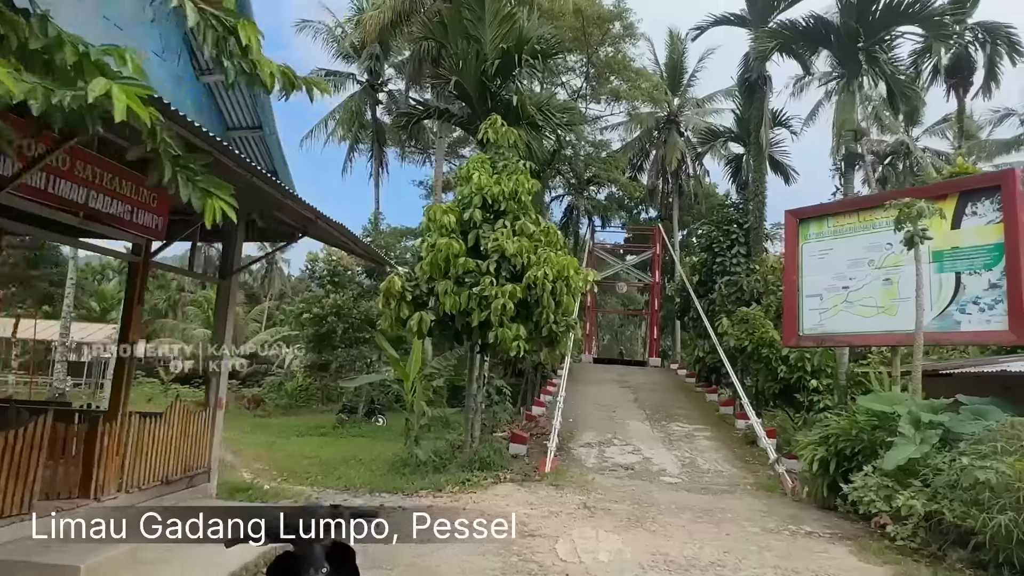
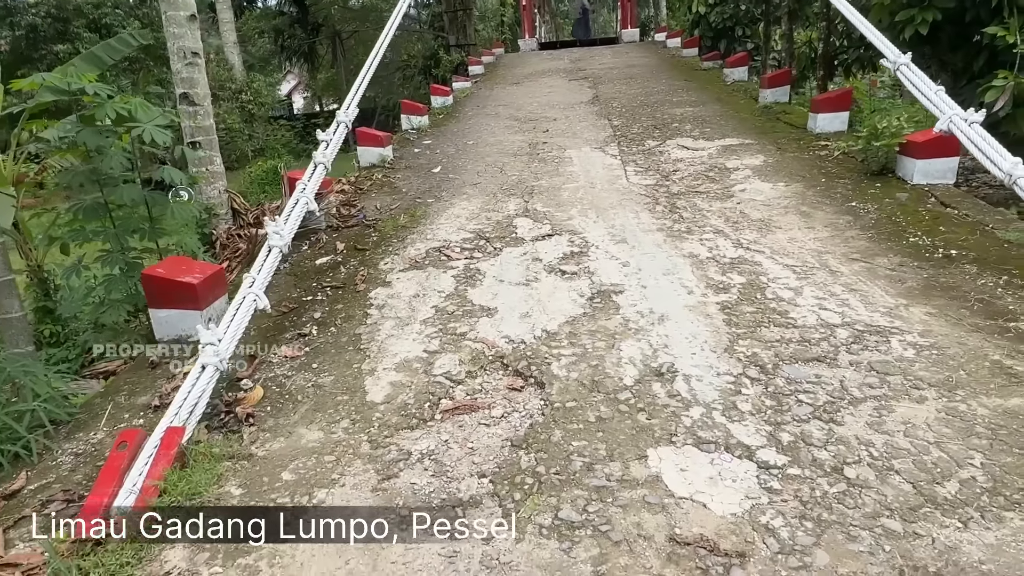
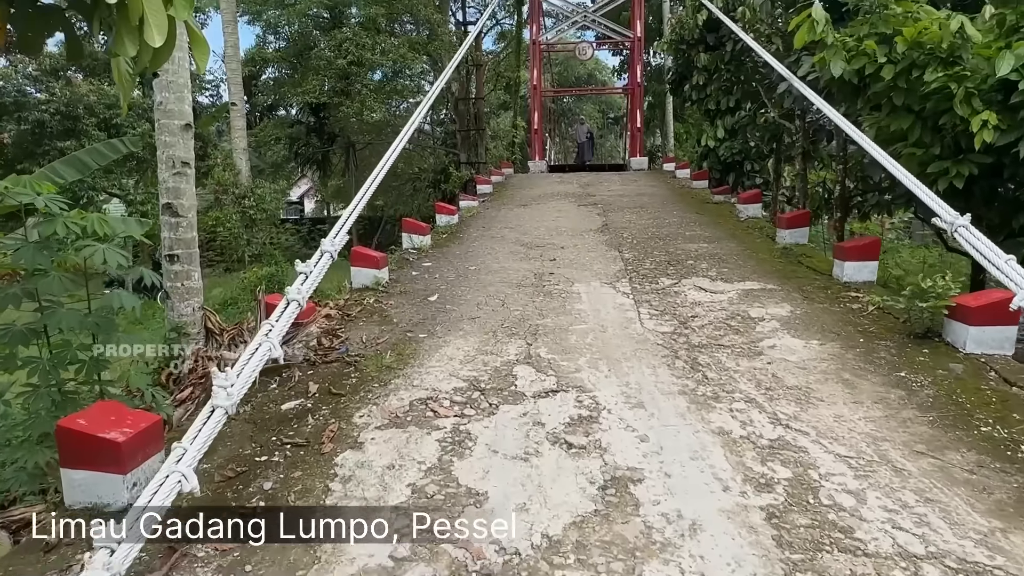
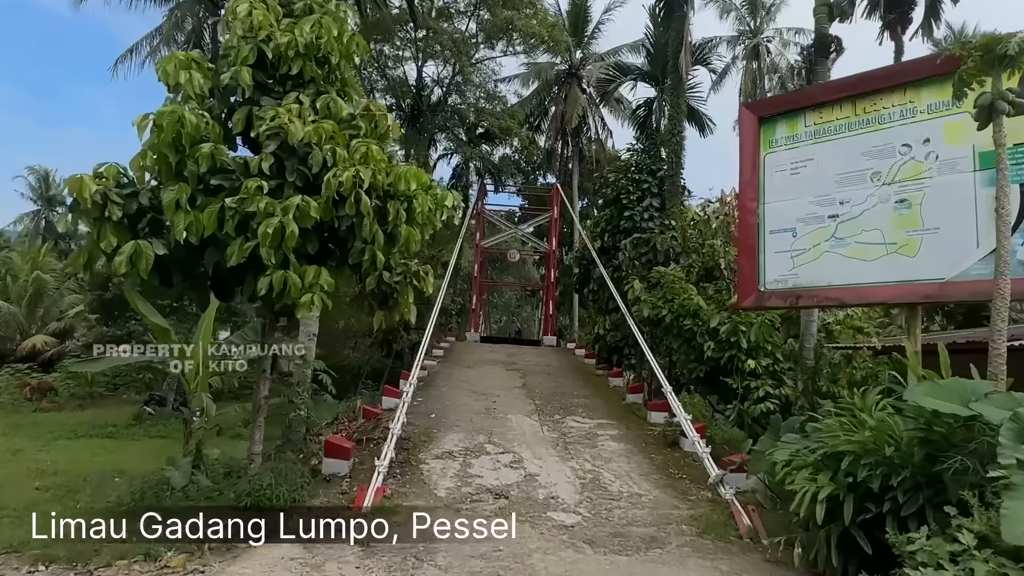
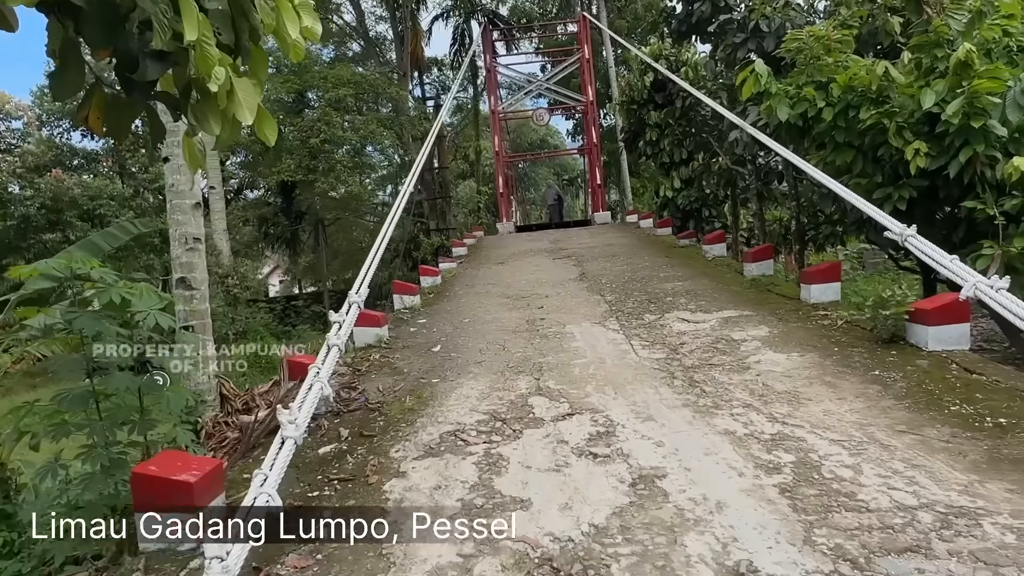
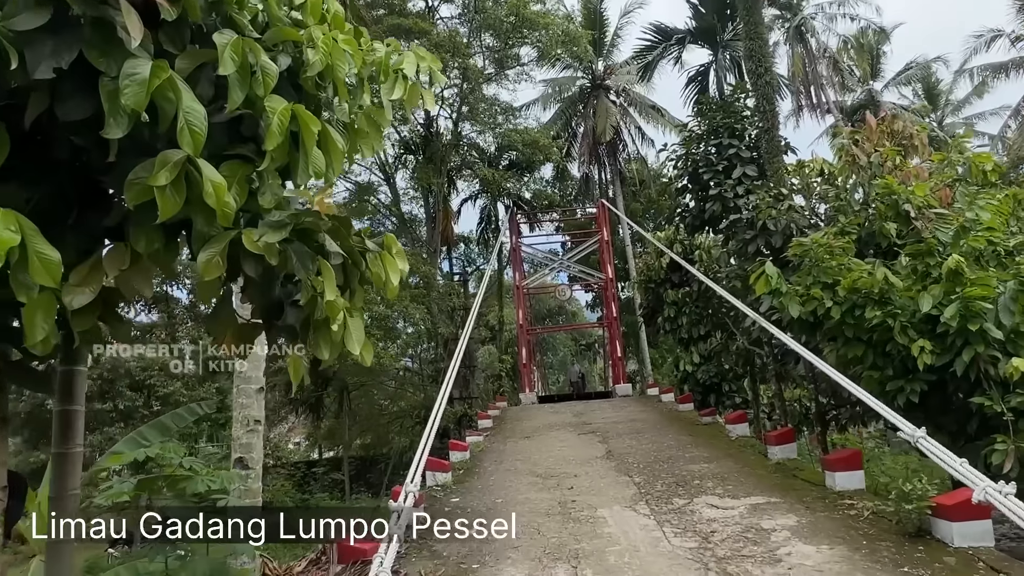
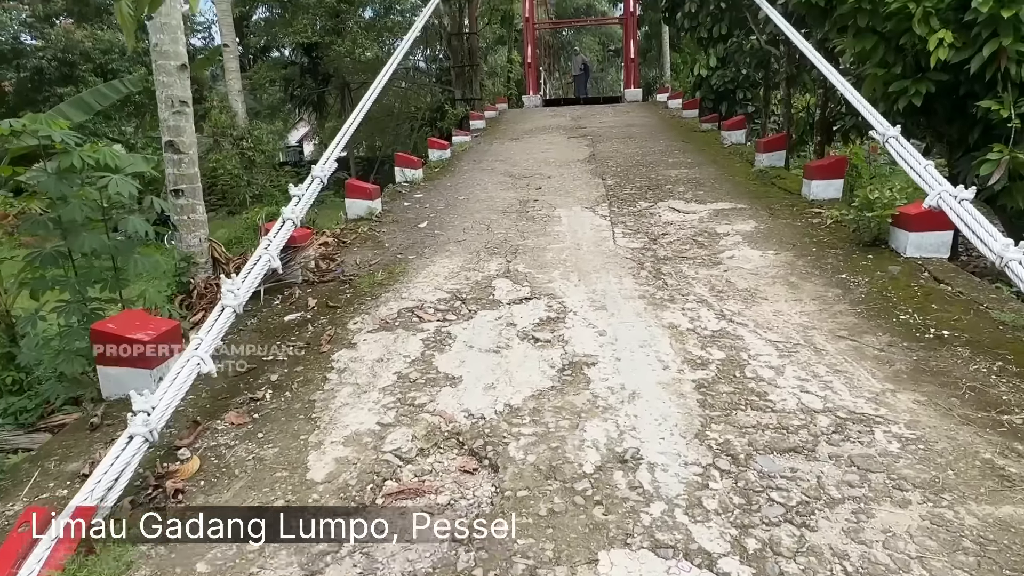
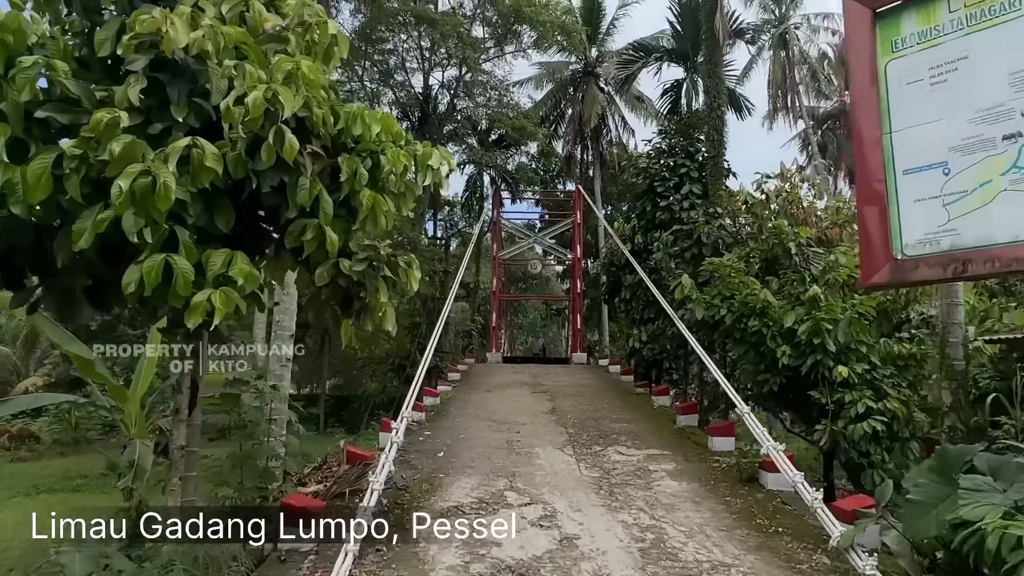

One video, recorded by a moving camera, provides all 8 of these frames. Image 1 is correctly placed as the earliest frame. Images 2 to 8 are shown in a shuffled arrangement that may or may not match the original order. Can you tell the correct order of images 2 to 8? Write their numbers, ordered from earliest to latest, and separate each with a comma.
4, 8, 6, 5, 2, 7, 3
